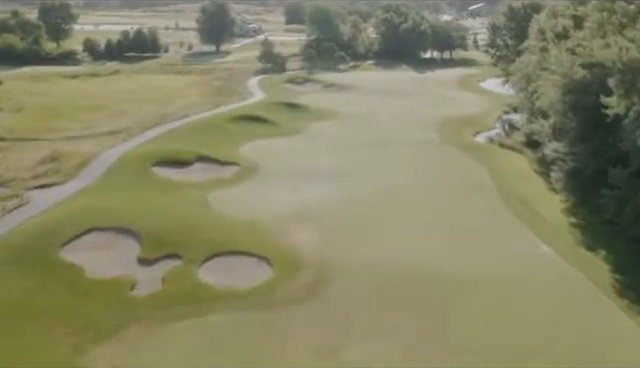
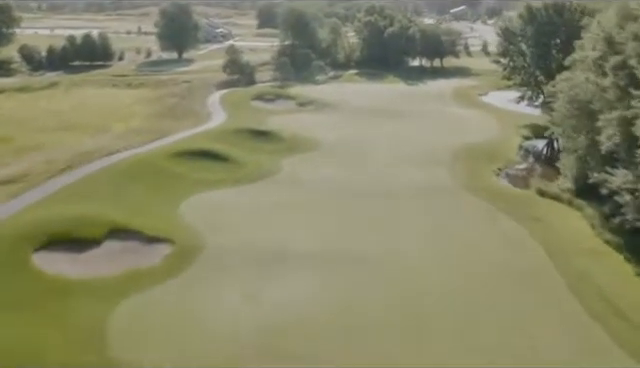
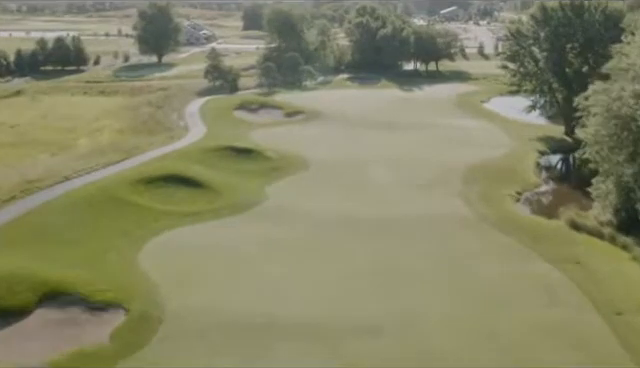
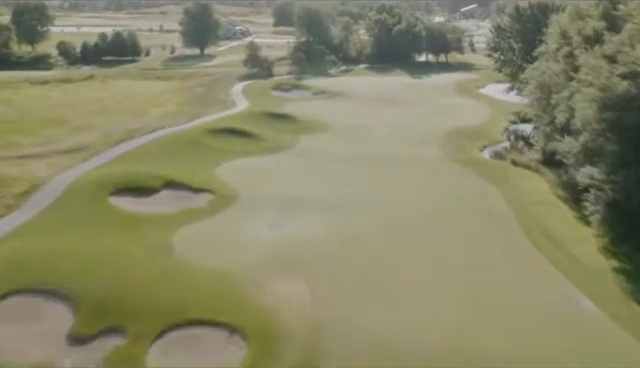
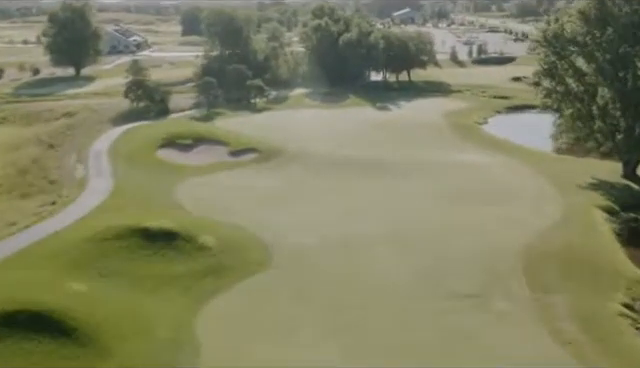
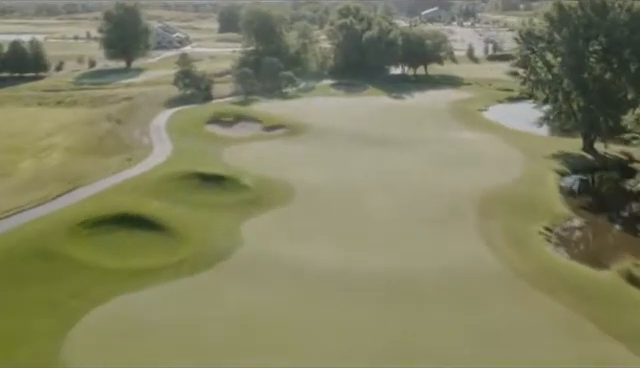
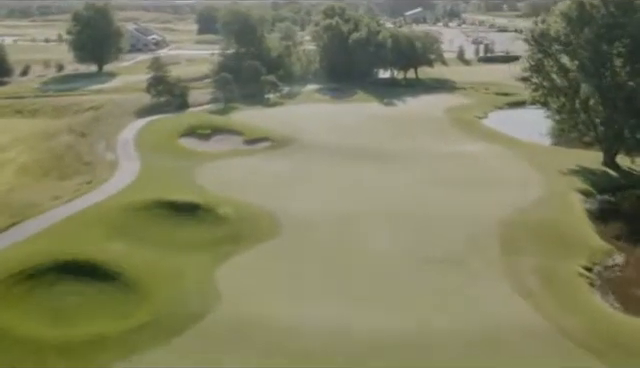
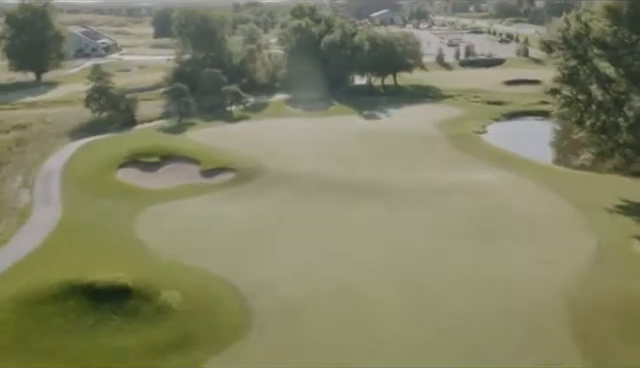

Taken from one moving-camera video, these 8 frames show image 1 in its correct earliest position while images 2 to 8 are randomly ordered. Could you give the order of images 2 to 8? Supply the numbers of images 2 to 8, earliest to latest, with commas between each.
4, 2, 3, 6, 7, 5, 8
